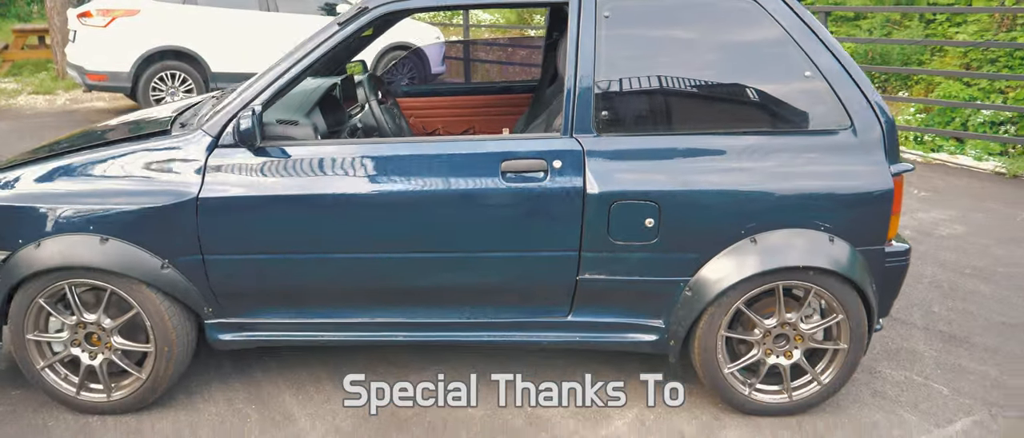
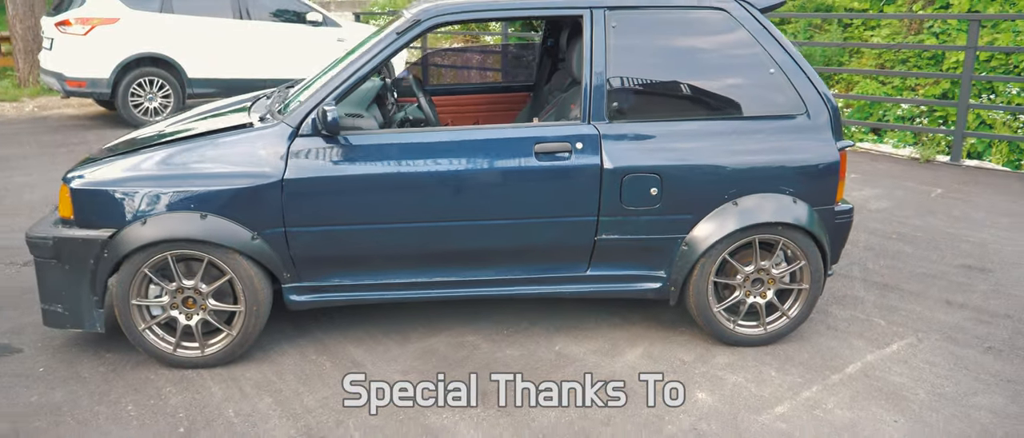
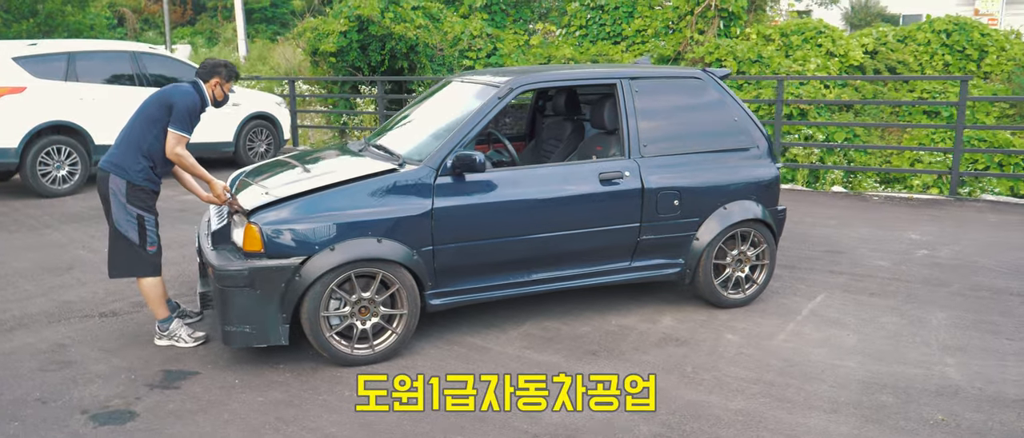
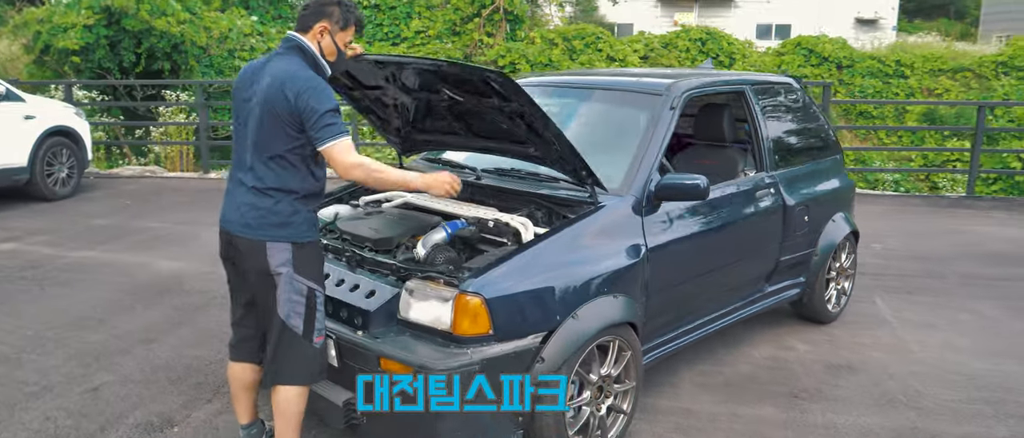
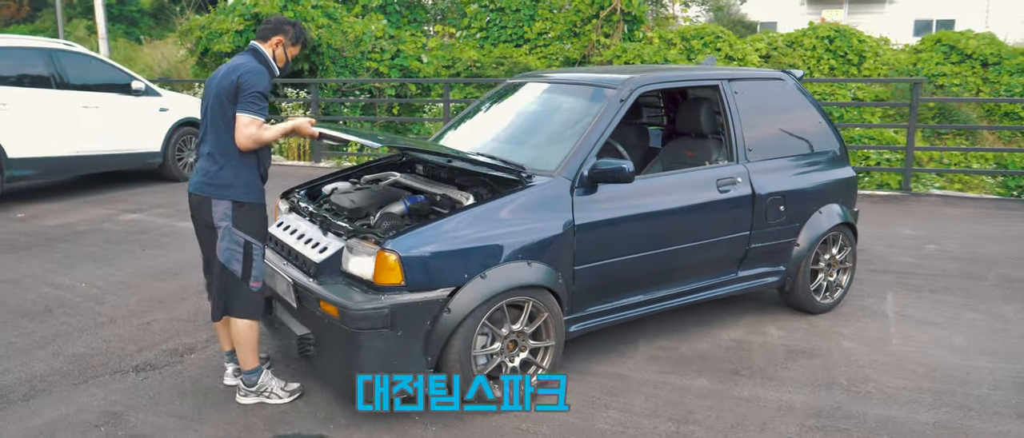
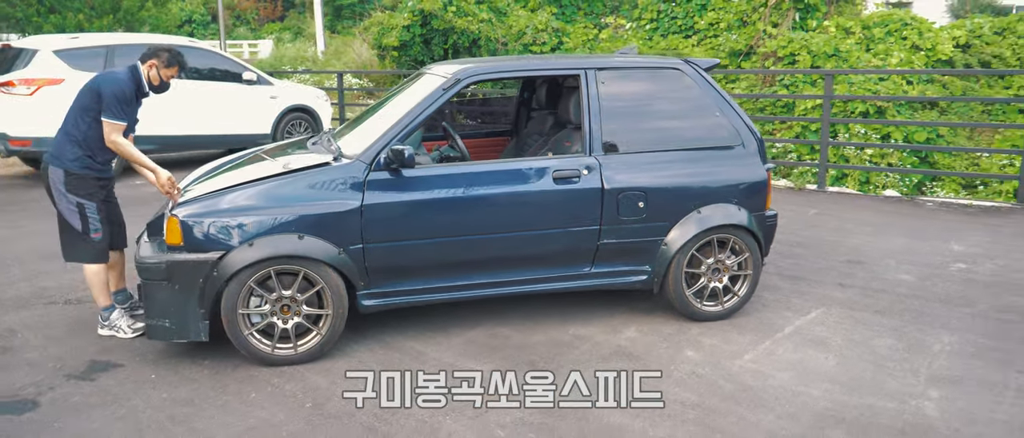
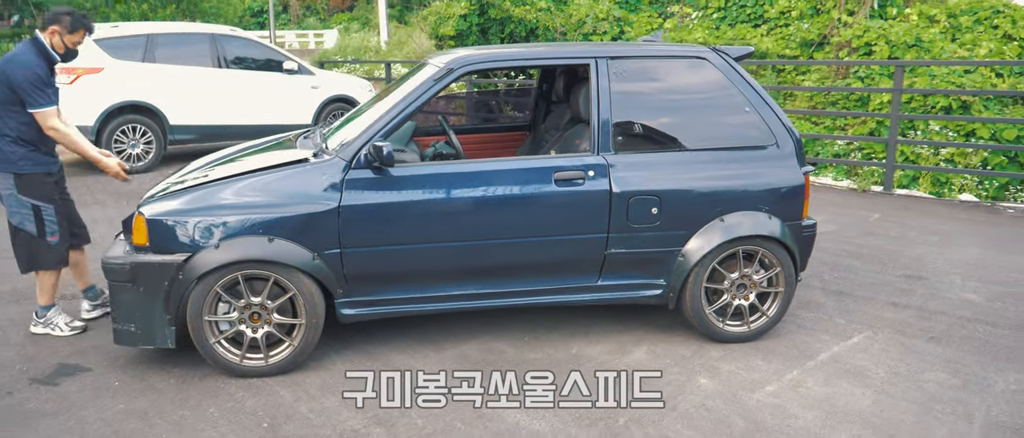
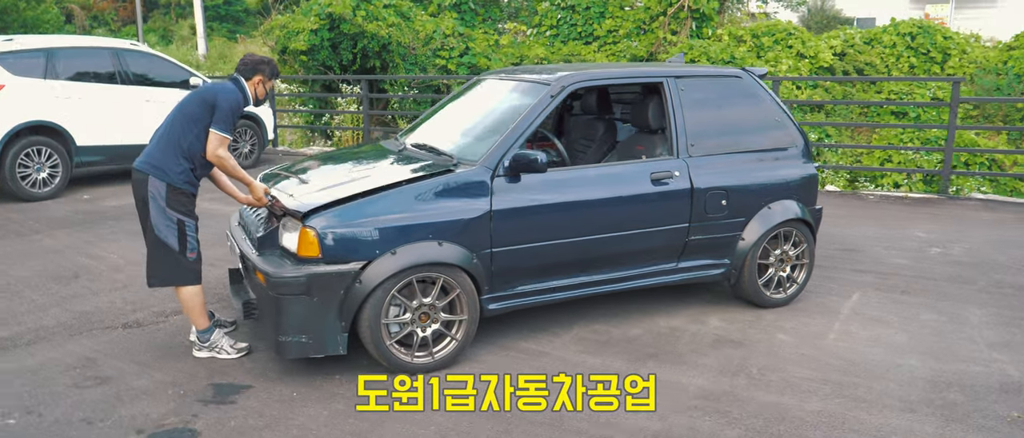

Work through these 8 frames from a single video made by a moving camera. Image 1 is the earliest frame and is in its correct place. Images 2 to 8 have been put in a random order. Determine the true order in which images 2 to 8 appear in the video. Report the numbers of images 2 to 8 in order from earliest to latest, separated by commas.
2, 7, 6, 3, 8, 5, 4
